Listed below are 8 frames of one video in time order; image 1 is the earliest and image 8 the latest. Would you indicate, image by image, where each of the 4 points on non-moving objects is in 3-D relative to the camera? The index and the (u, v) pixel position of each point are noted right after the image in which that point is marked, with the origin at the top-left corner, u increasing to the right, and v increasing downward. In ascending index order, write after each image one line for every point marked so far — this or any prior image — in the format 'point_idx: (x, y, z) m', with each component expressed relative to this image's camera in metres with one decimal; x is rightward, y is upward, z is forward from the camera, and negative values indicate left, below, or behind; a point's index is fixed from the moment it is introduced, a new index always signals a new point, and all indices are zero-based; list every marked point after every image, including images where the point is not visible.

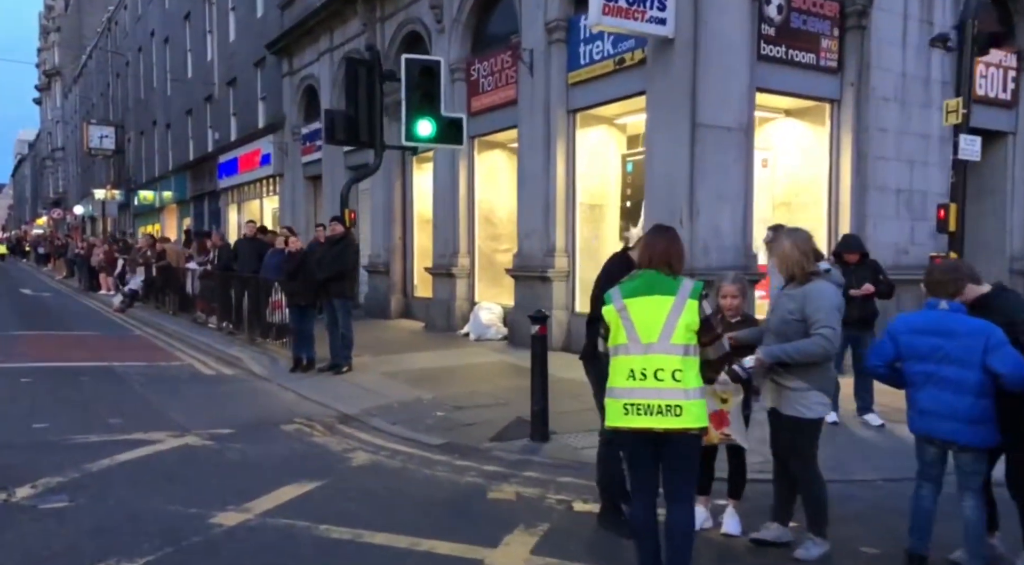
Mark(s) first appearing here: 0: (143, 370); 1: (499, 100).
0: (-4.5, -1.1, +11.5) m
1: (-0.2, +2.6, +13.2) m
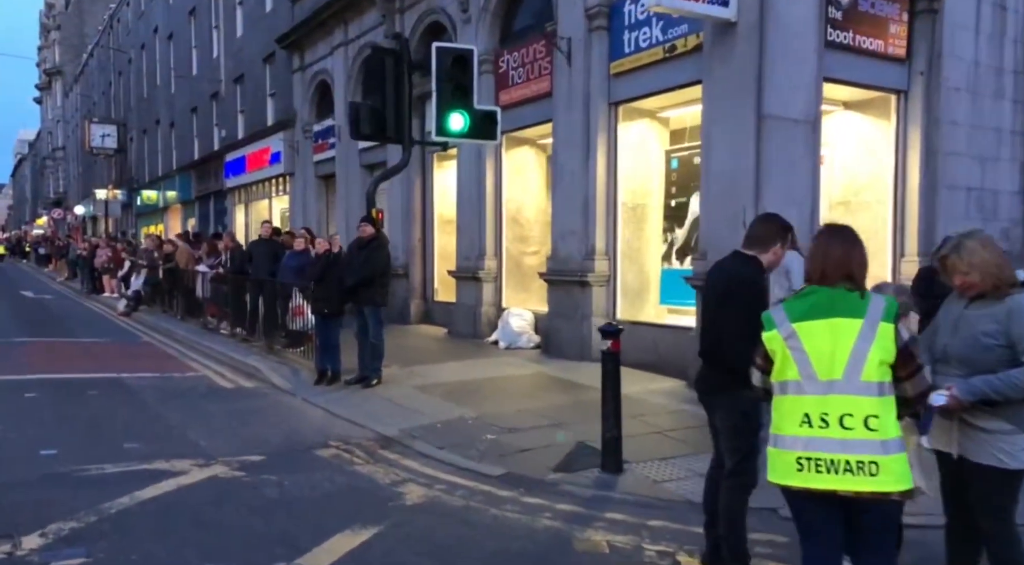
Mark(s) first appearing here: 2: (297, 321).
0: (-4.1, -1.1, +10.8) m
1: (+0.2, +2.5, +12.4) m
2: (-3.1, -0.5, +13.1) m
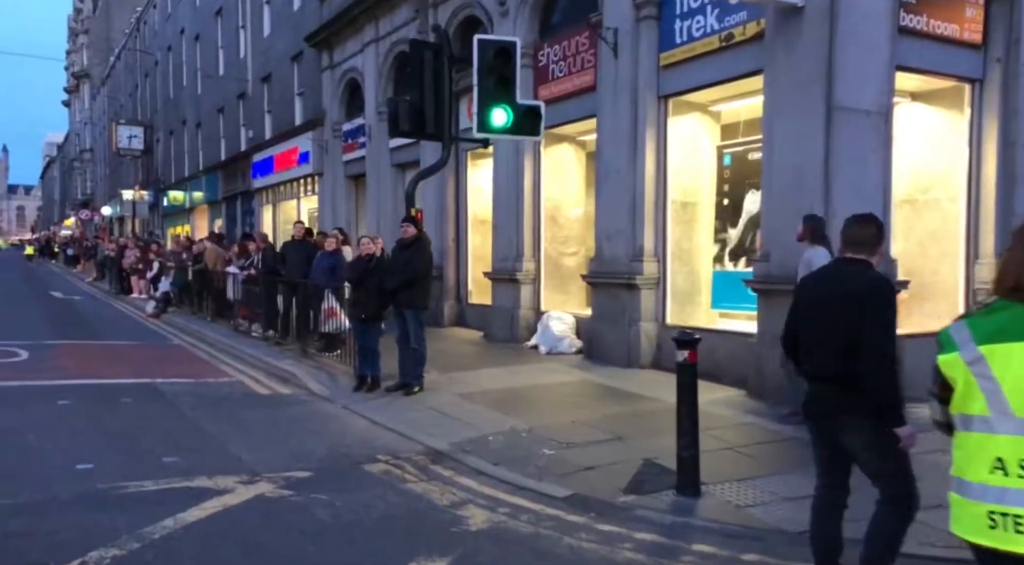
0: (-3.6, -1.2, +10.4) m
1: (+0.8, +2.5, +11.9) m
2: (-2.6, -0.5, +12.8) m
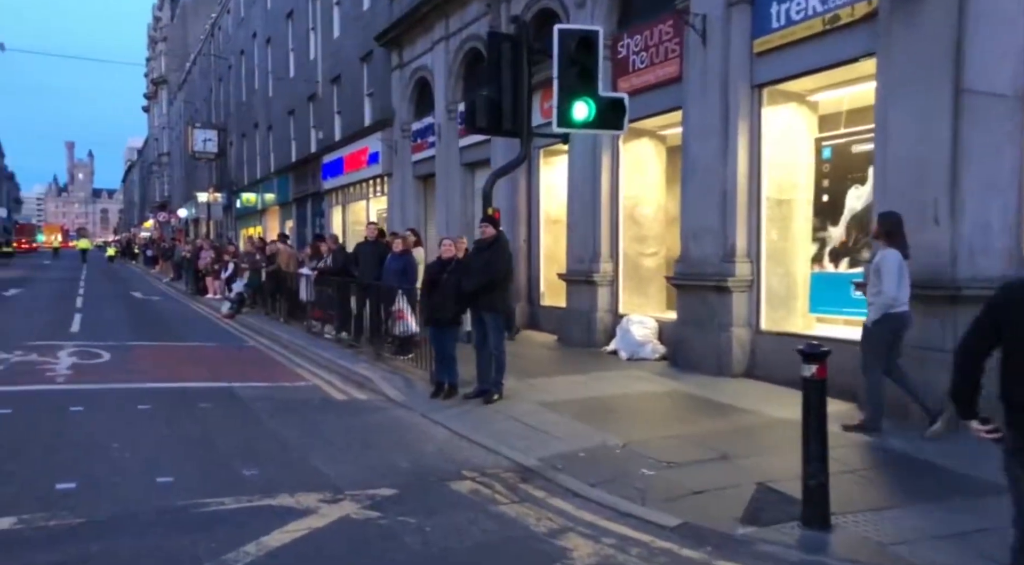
0: (-2.7, -1.2, +10.1) m
1: (+1.7, +2.5, +11.3) m
2: (-1.5, -0.6, +12.4) m
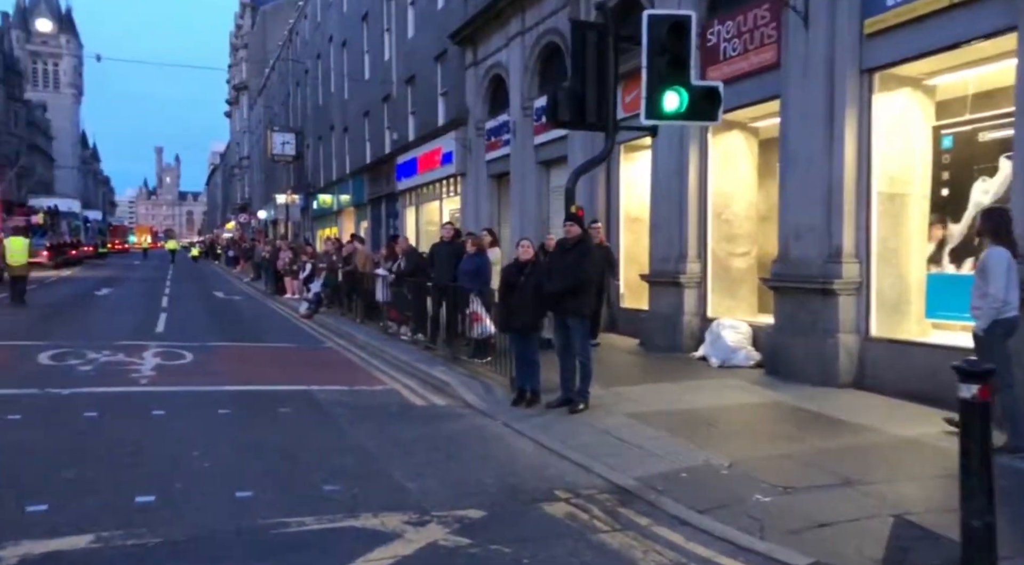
0: (-1.8, -1.2, +9.8) m
1: (+2.7, +2.5, +10.6) m
2: (-0.4, -0.6, +11.9) m
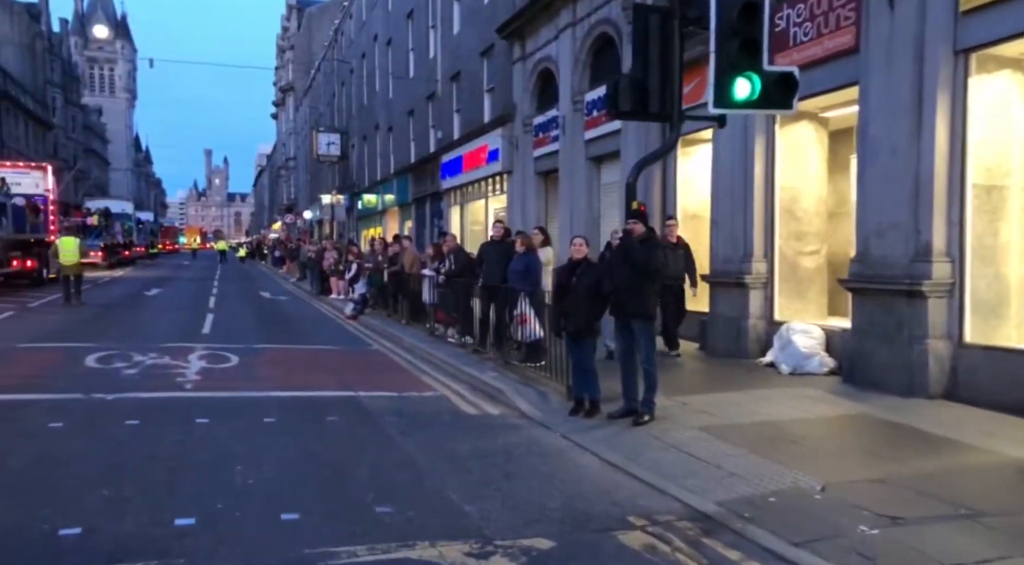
0: (-1.2, -1.2, +9.2) m
1: (+3.3, +2.4, +9.9) m
2: (+0.2, -0.6, +11.4) m
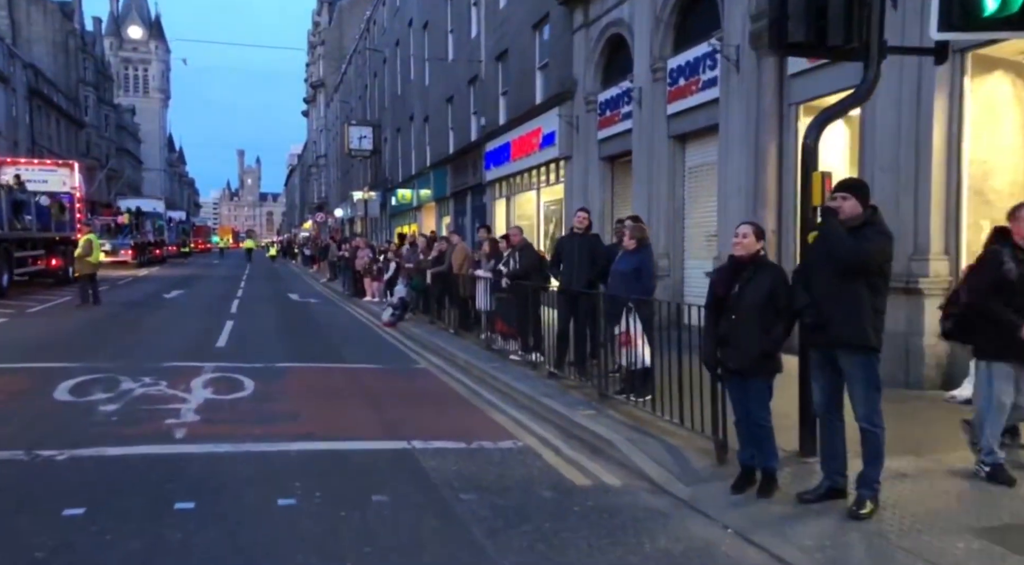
0: (-0.4, -1.3, +6.4) m
1: (+4.2, +2.4, +7.0) m
2: (+1.1, -0.7, +8.5) m
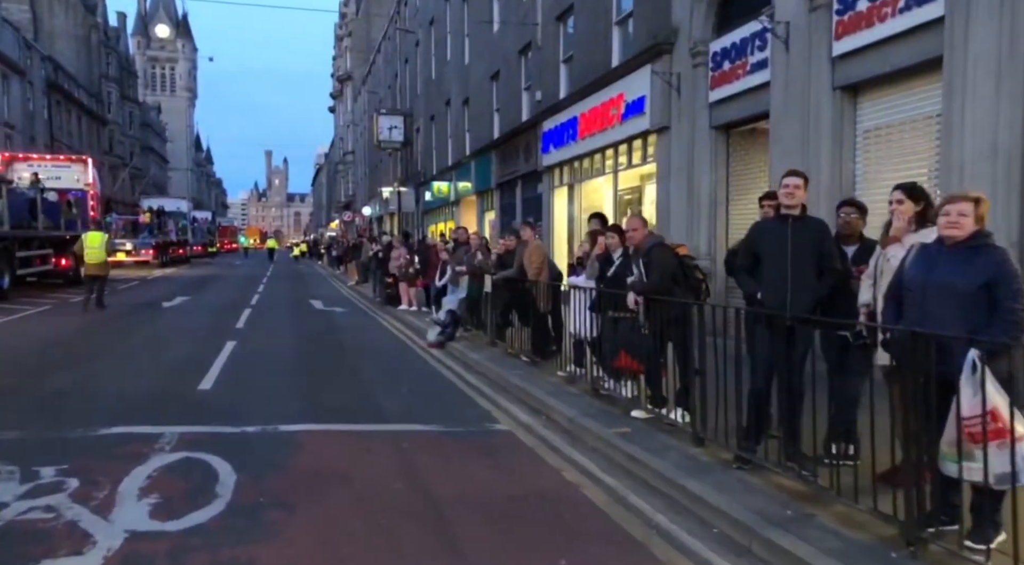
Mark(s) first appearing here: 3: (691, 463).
0: (+0.6, -1.4, +2.0) m
1: (+5.2, +2.3, +2.4) m
2: (+2.2, -0.8, +4.1) m
3: (+1.3, -1.3, +6.4) m
